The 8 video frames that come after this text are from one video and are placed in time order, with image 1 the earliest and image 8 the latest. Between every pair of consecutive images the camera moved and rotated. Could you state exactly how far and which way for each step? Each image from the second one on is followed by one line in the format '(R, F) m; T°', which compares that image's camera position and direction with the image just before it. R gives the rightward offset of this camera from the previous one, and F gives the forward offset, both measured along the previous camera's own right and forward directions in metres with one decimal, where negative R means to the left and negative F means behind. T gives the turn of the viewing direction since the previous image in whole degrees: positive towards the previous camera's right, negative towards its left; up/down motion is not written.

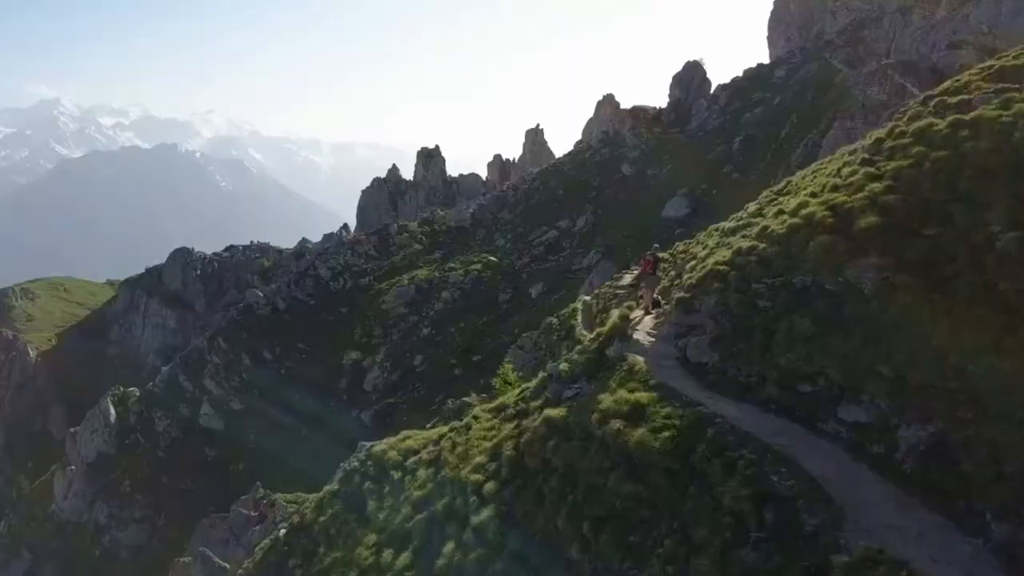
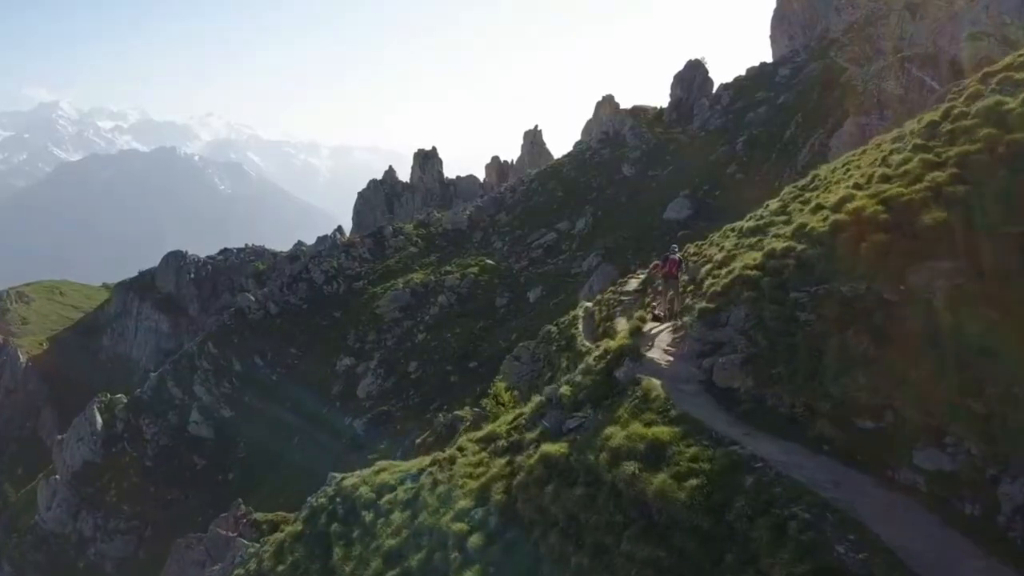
(+0.1, +2.0) m; 0°
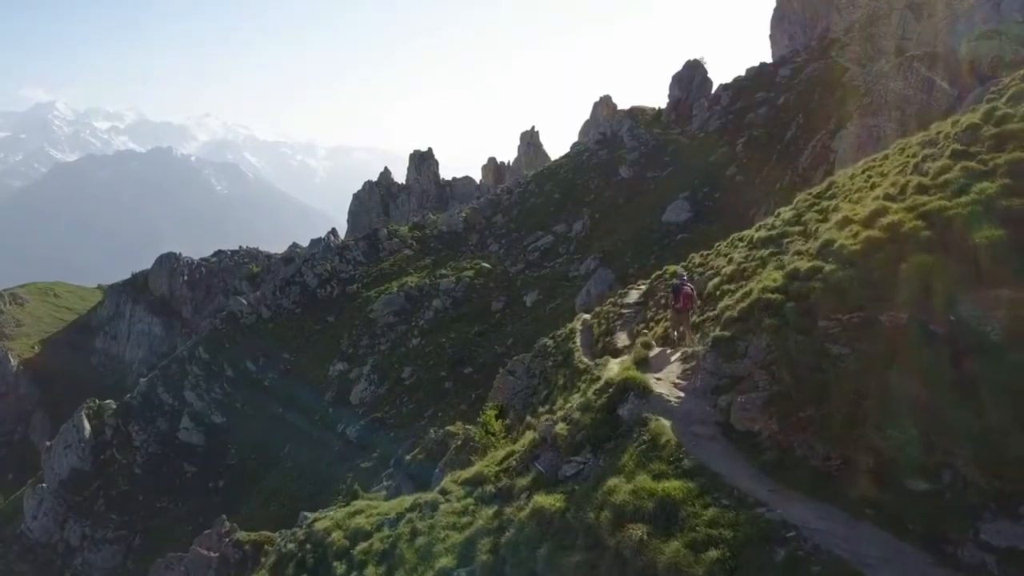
(+0.1, +1.3) m; 0°
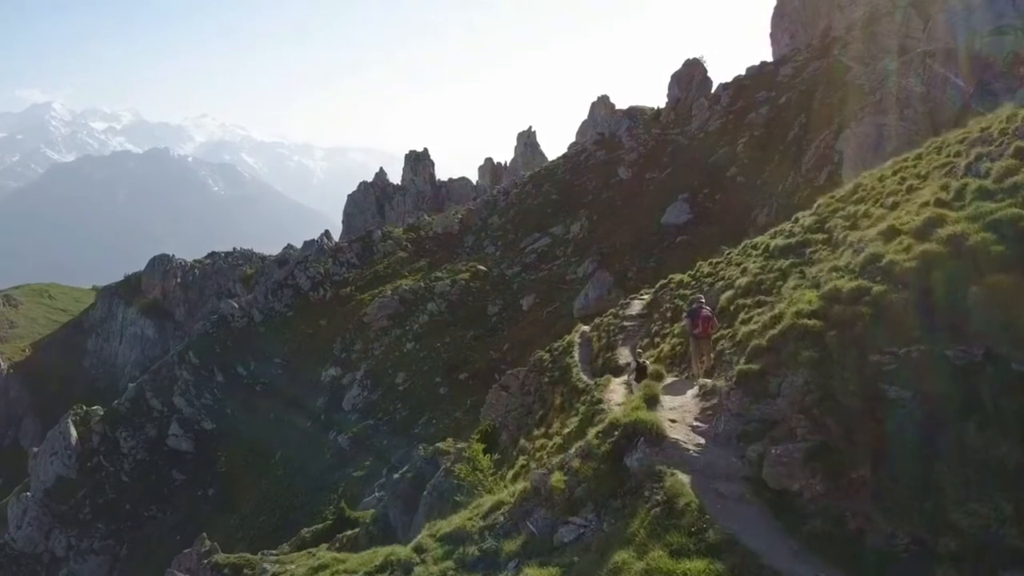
(+0.1, +1.6) m; 0°
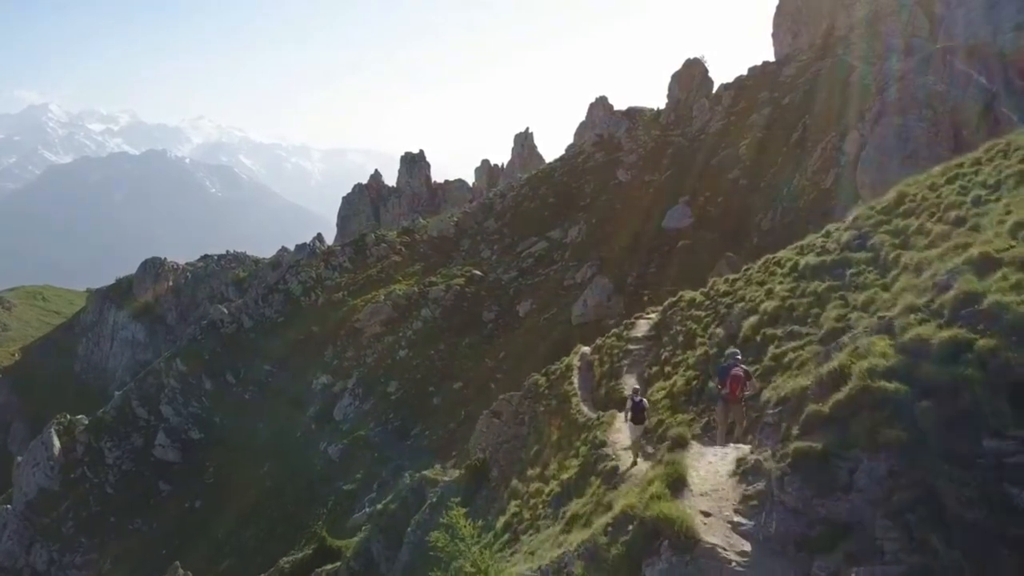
(+0.1, +2.0) m; 0°
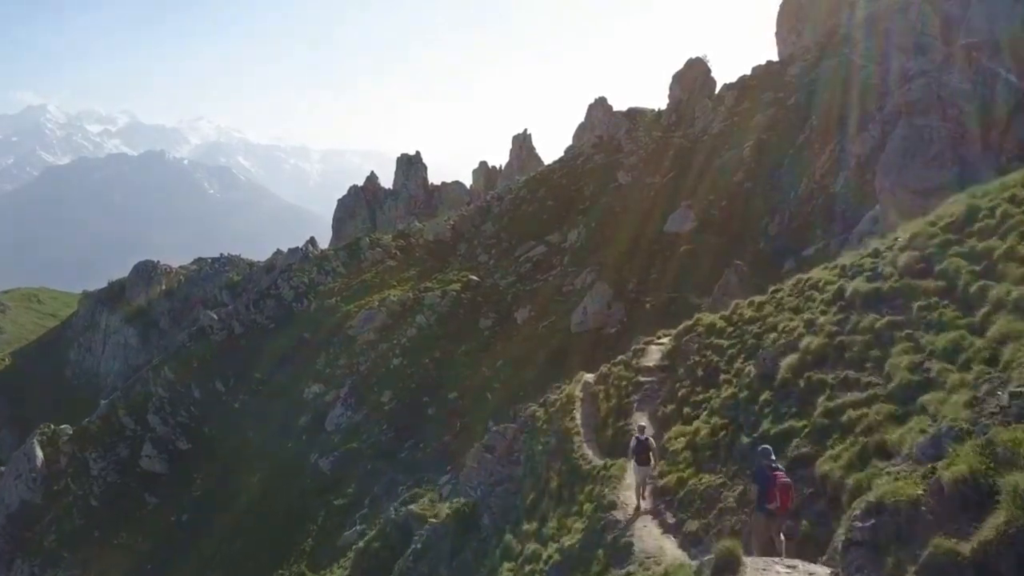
(+0.1, +2.1) m; 0°
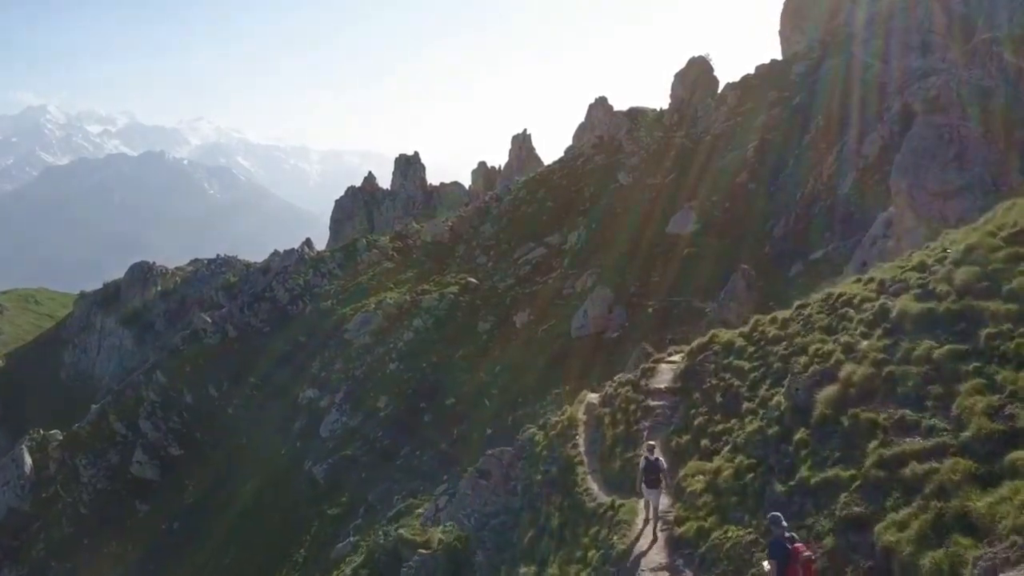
(+0.1, +1.4) m; 0°
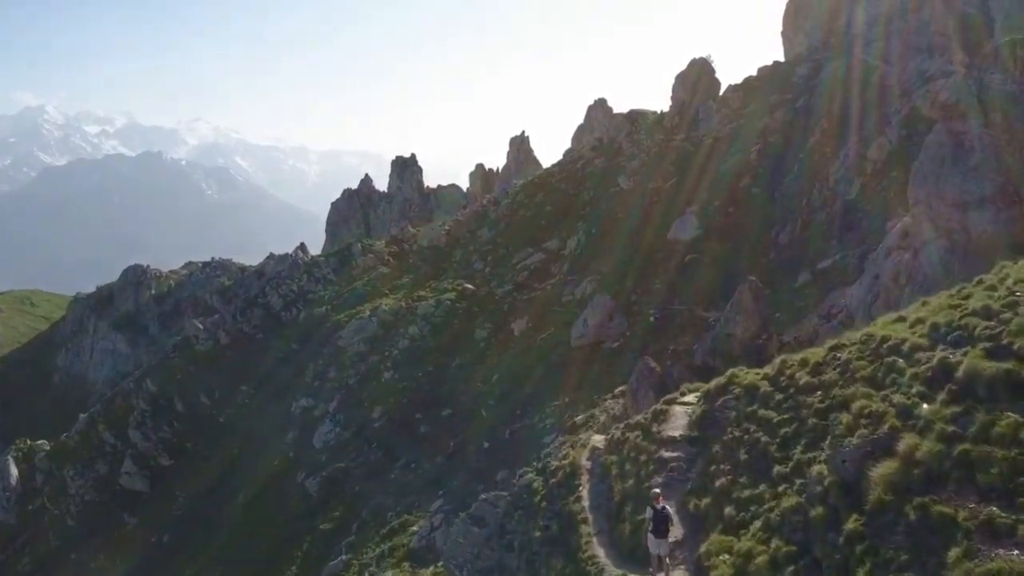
(+0.1, +1.5) m; 0°
